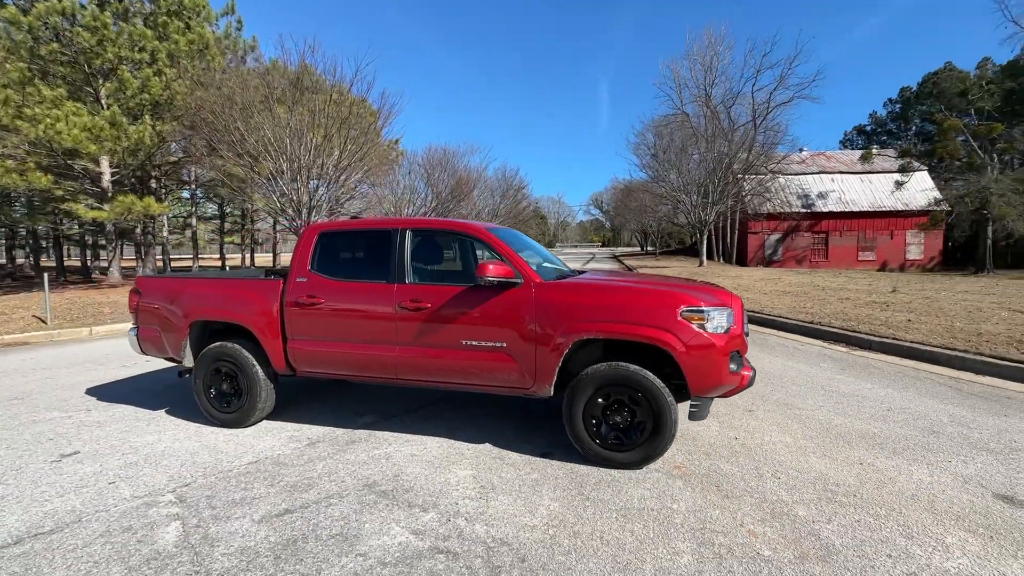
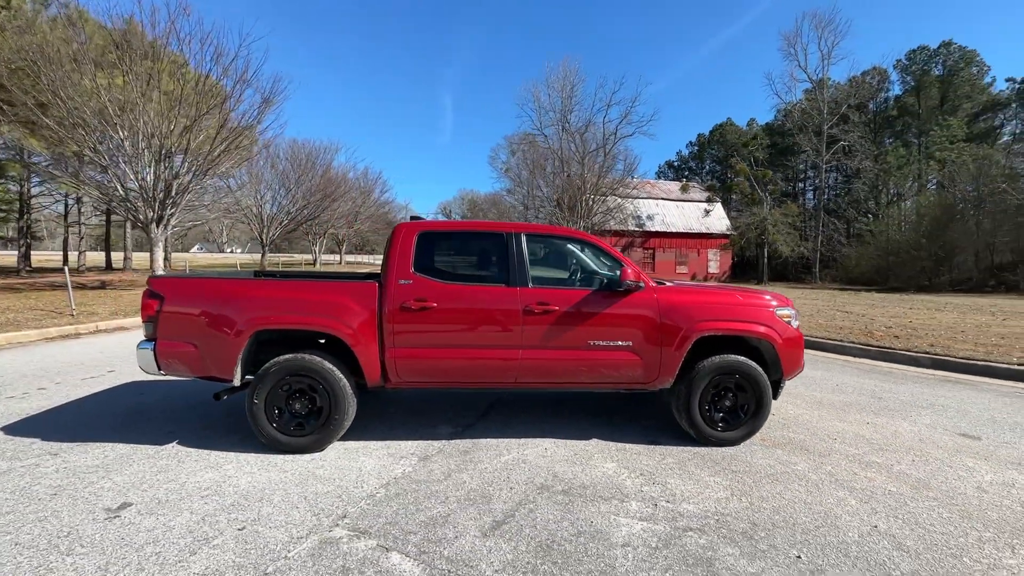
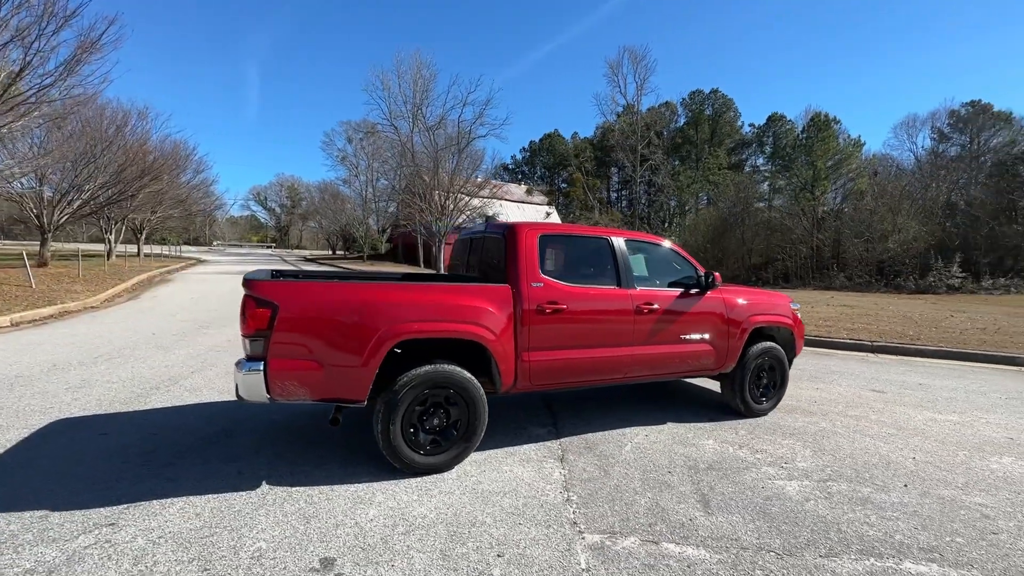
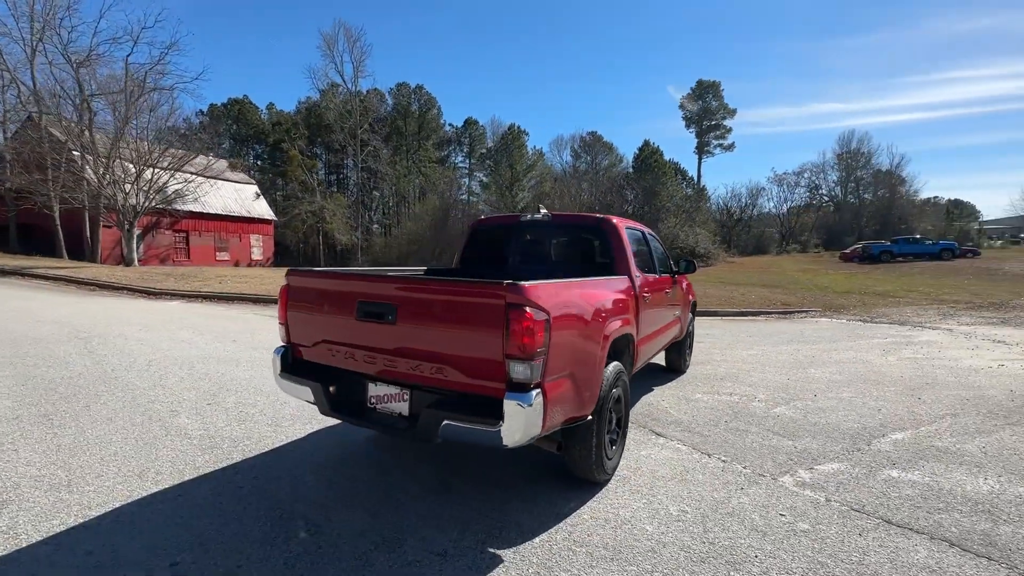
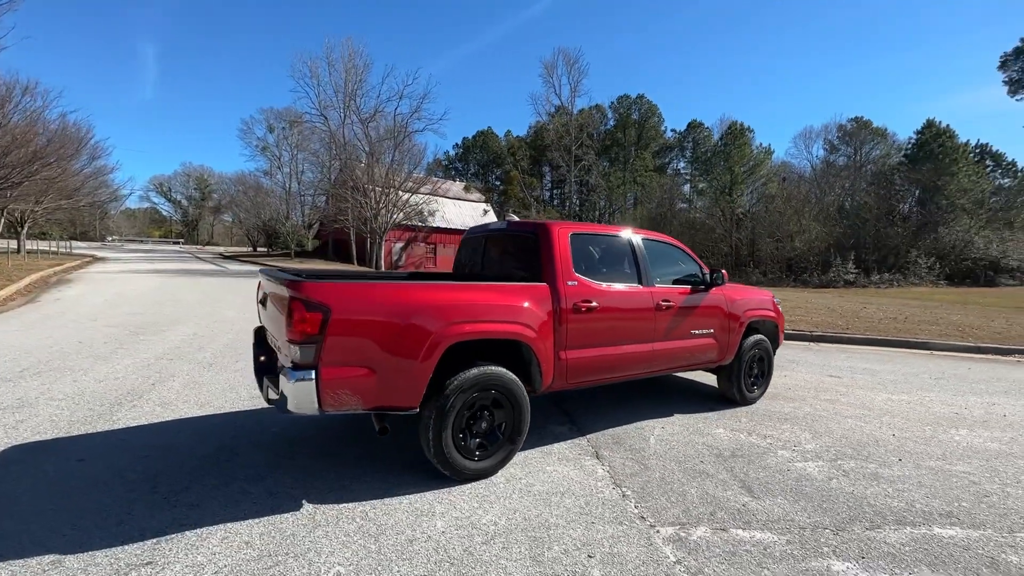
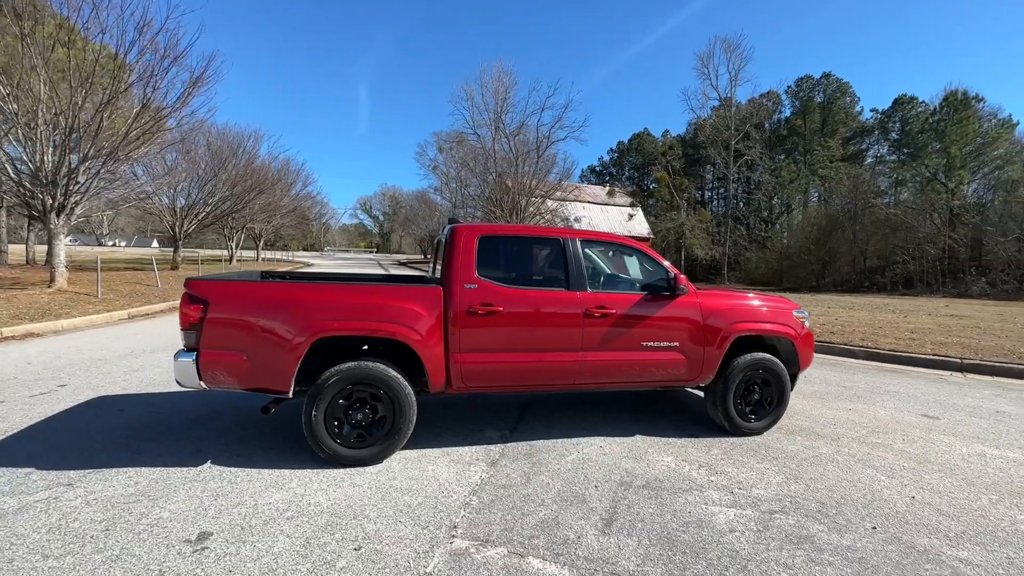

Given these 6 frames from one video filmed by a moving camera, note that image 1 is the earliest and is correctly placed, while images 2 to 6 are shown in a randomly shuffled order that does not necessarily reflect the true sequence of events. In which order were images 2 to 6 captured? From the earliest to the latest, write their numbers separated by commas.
2, 6, 3, 5, 4
